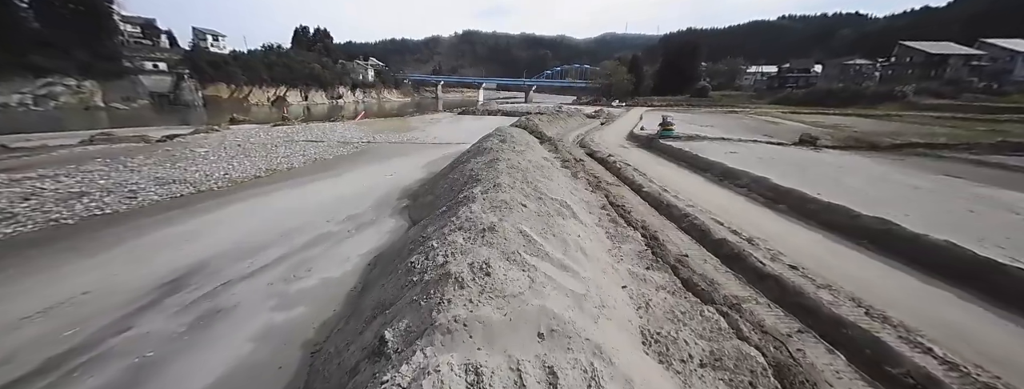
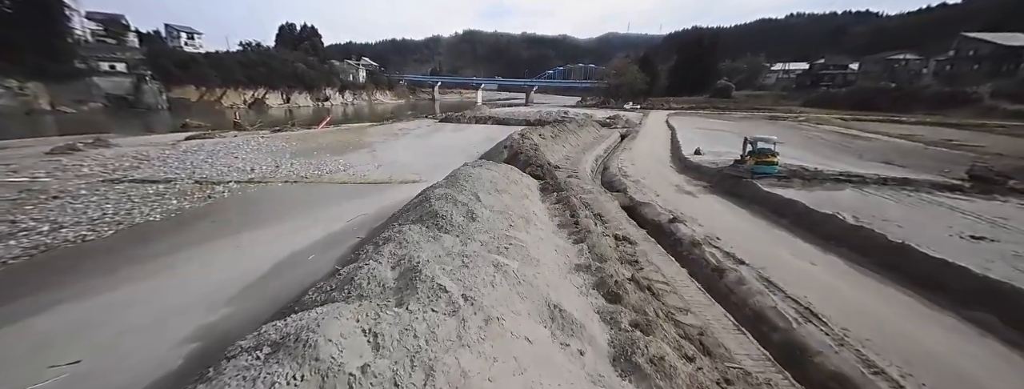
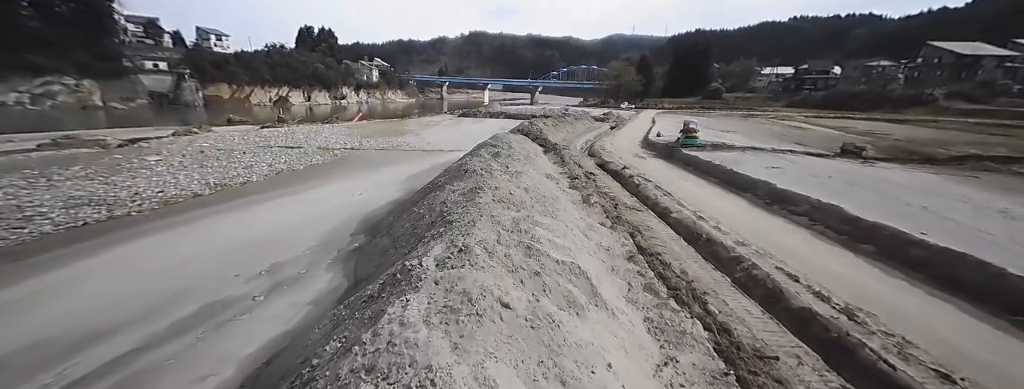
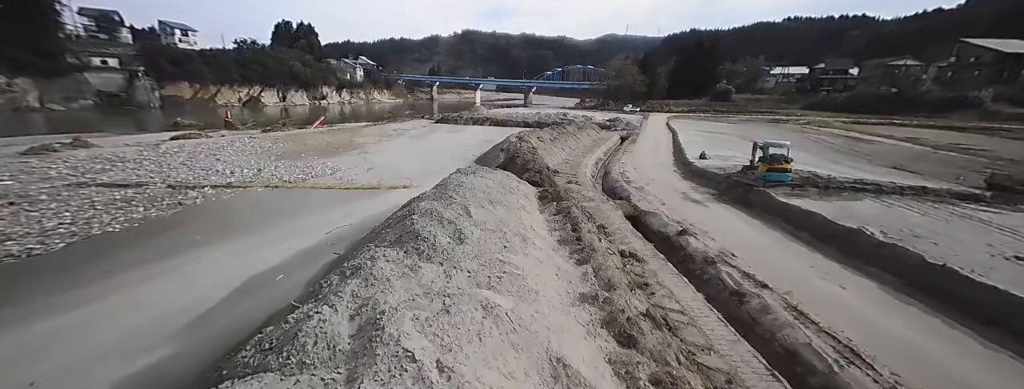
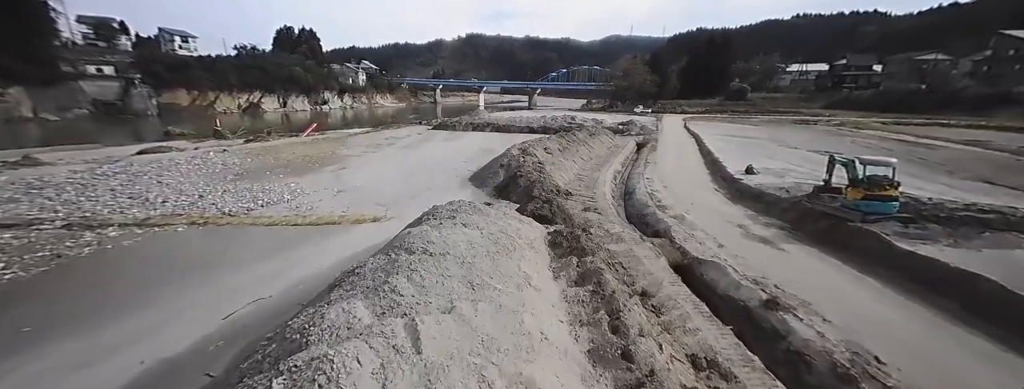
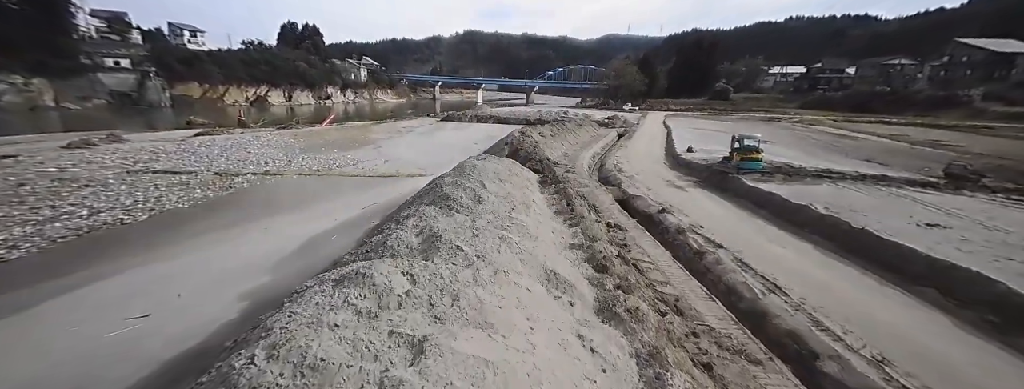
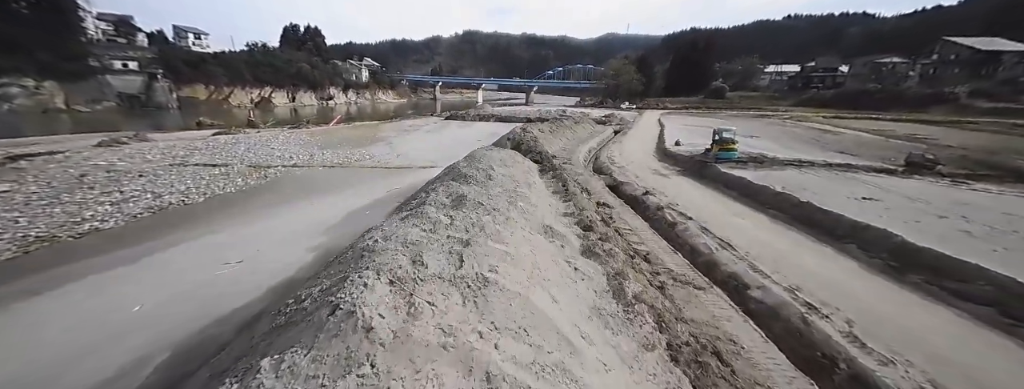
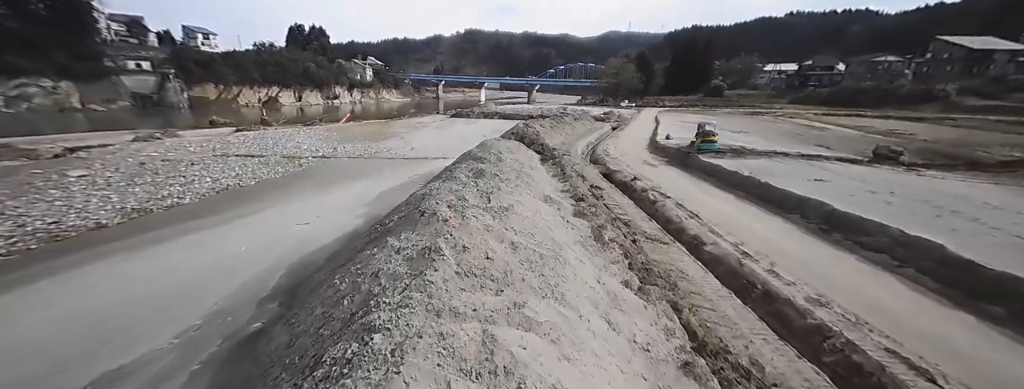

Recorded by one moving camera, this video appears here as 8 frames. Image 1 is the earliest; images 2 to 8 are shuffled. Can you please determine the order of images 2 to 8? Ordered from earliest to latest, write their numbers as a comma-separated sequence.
3, 8, 7, 6, 2, 4, 5
